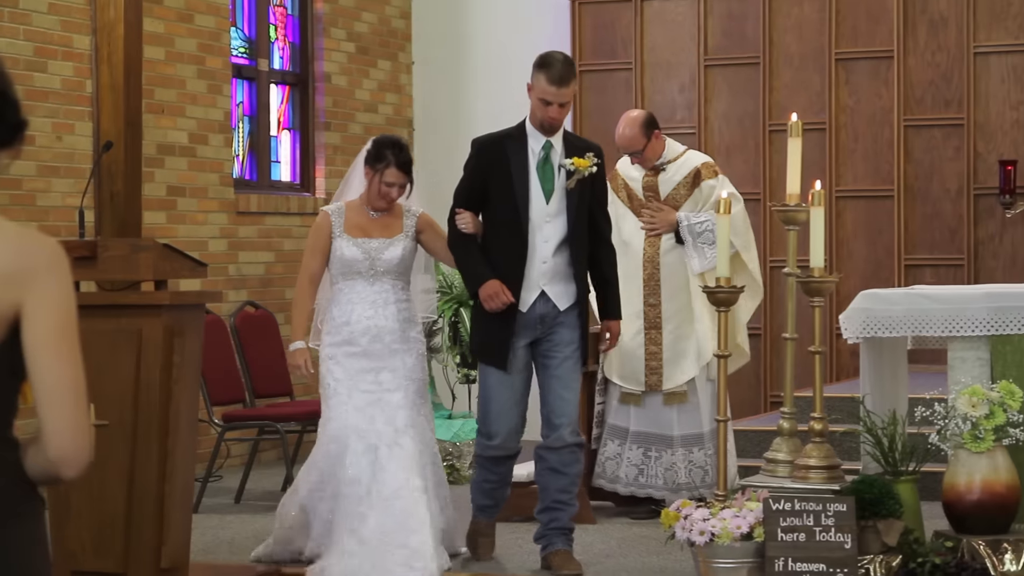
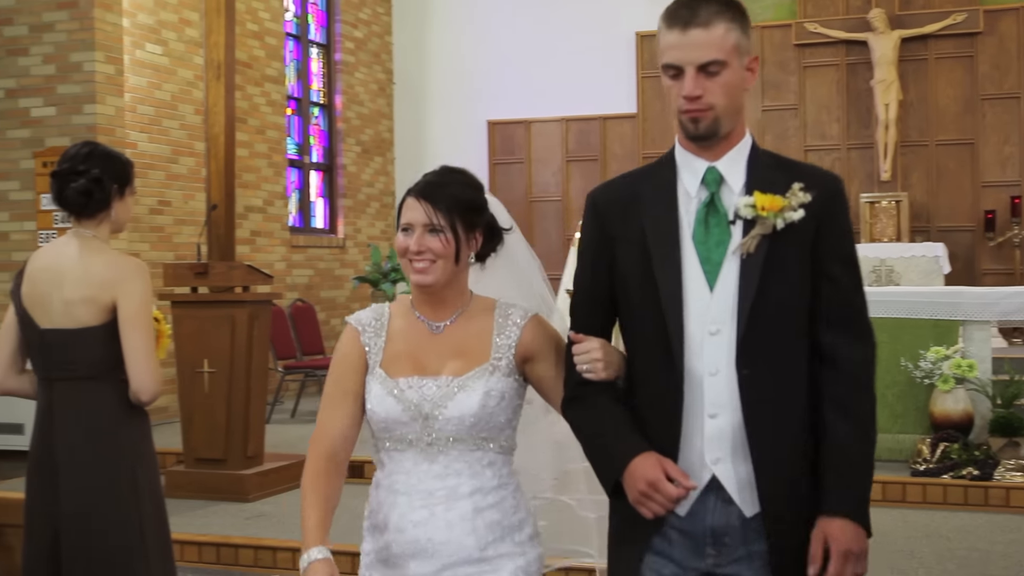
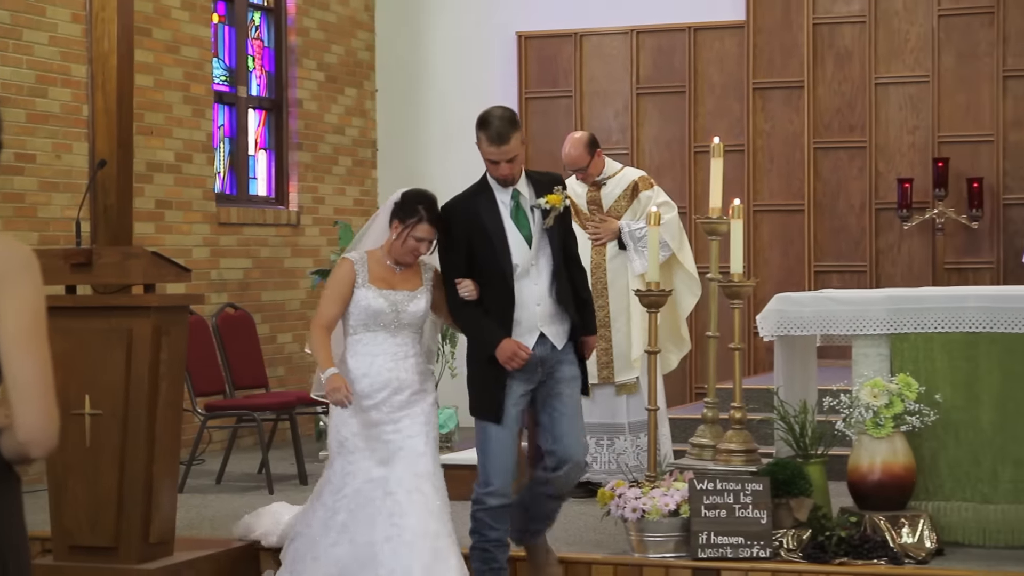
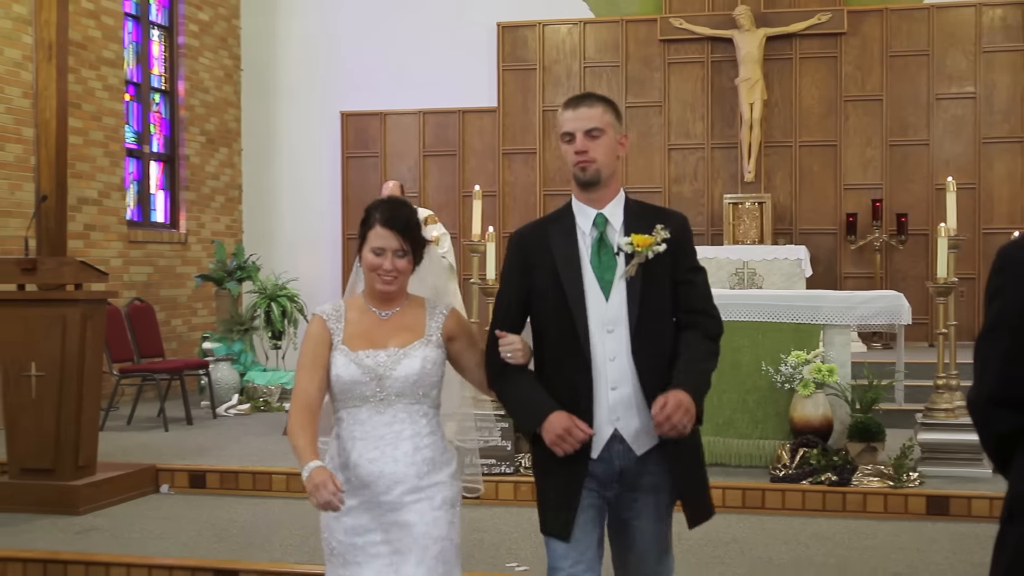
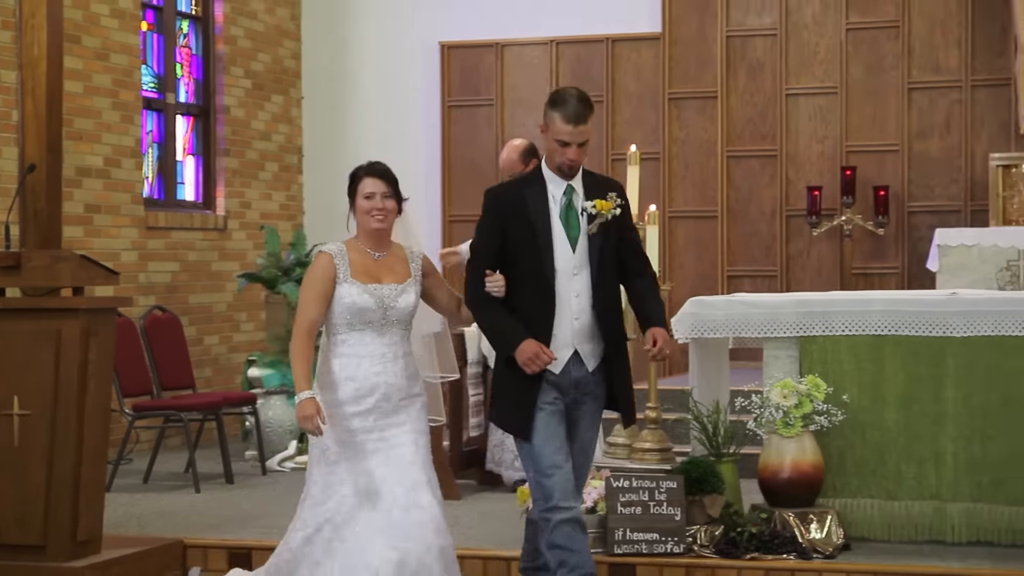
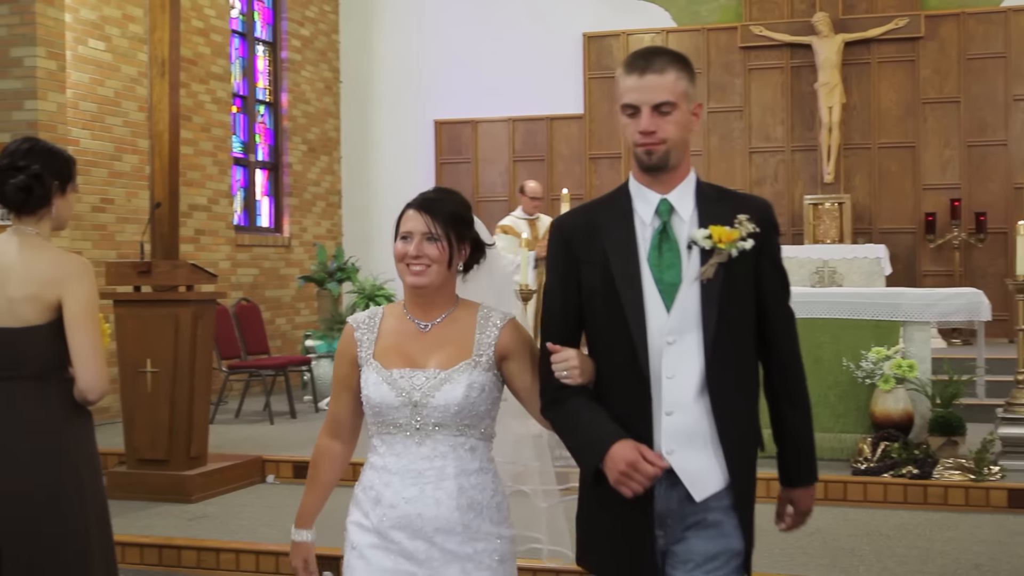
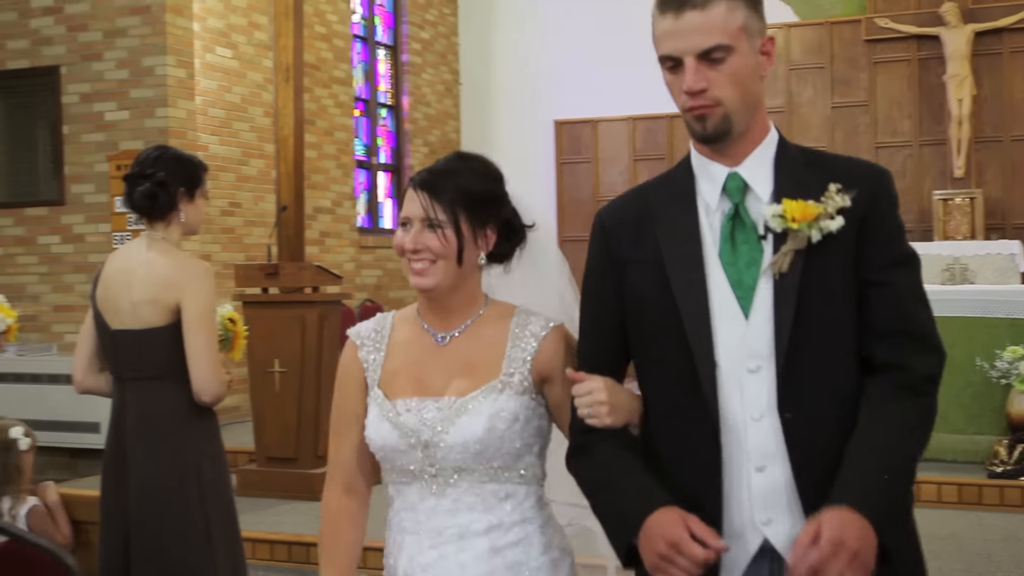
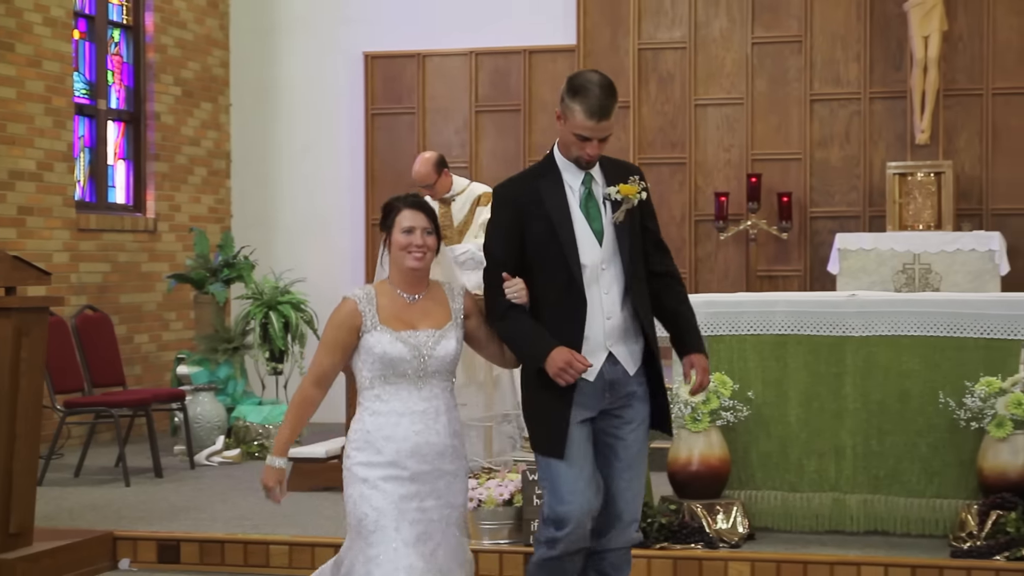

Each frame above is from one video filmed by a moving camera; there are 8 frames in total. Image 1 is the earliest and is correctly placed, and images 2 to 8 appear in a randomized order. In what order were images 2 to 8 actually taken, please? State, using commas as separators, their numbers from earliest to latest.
3, 5, 8, 4, 6, 2, 7
